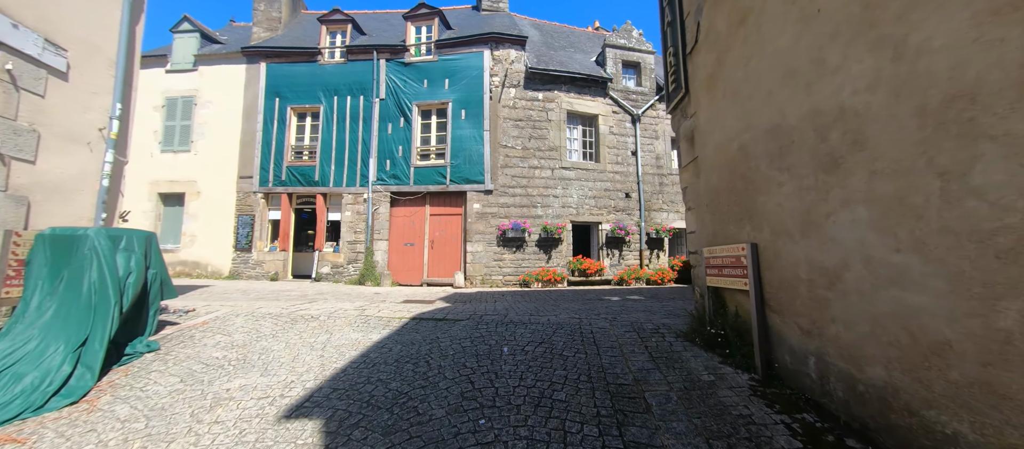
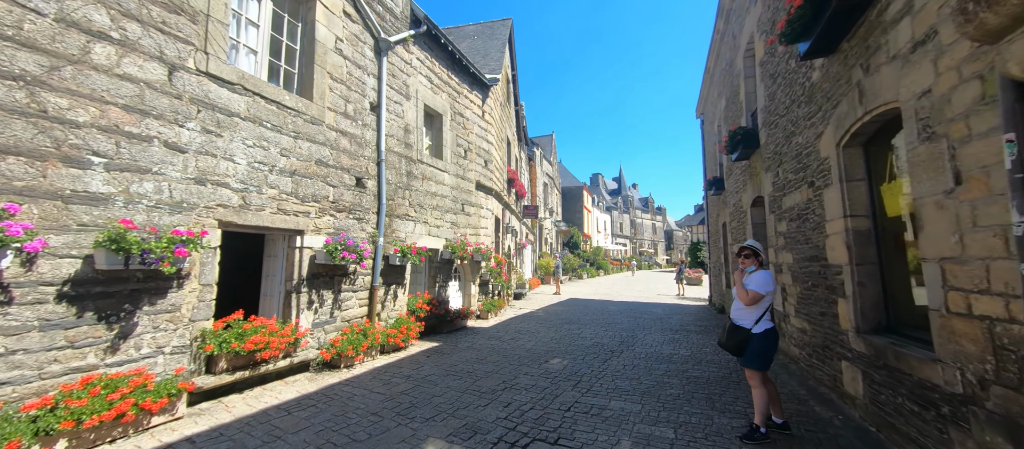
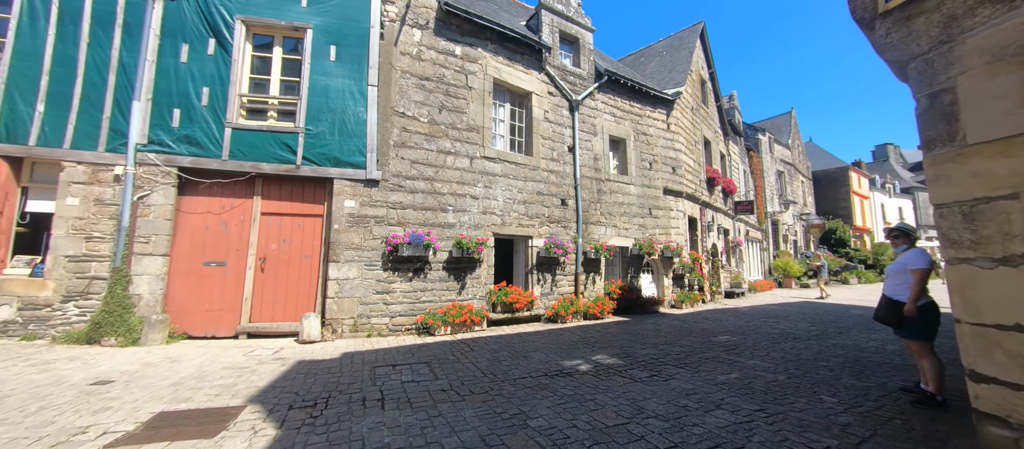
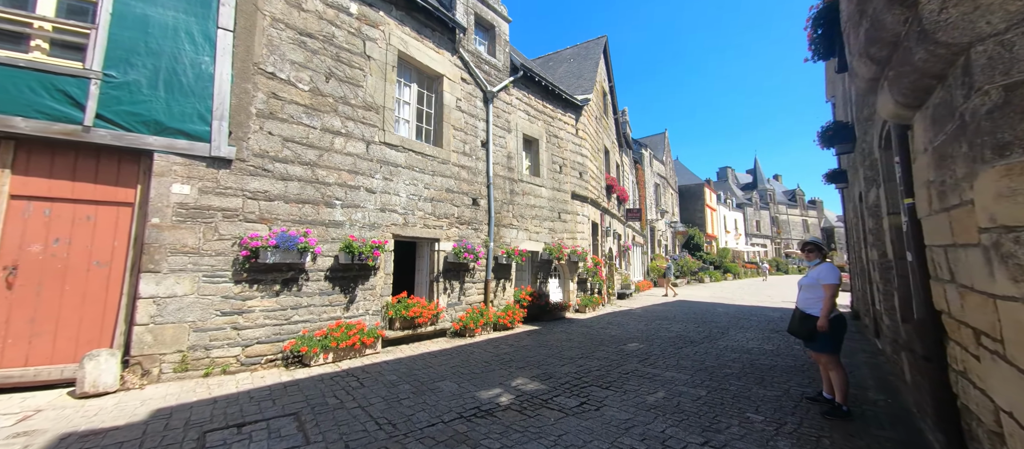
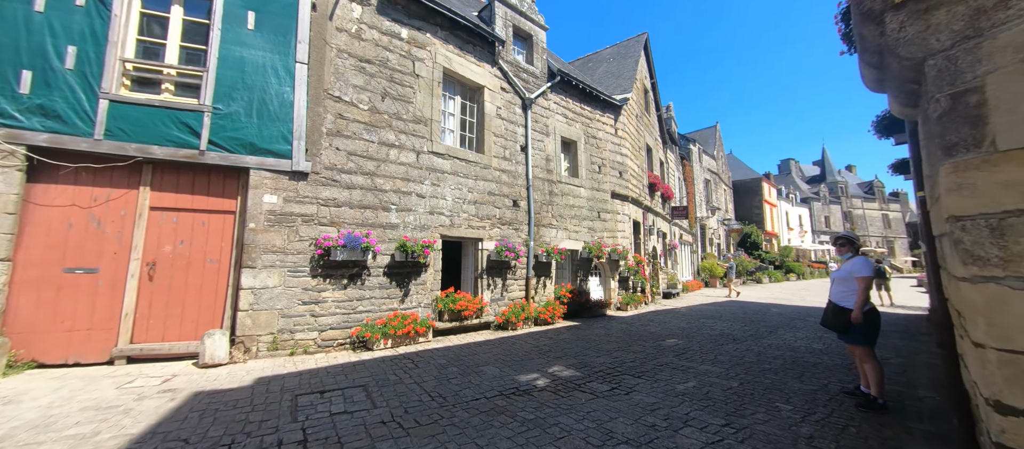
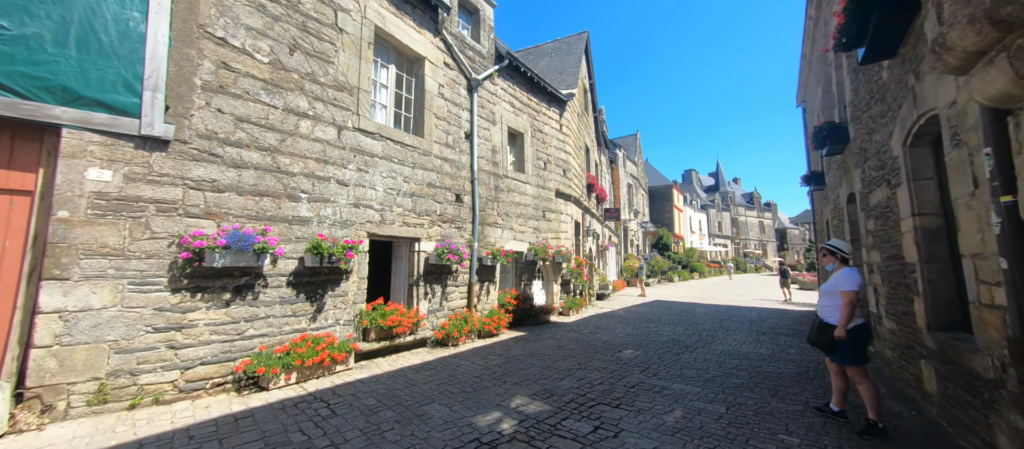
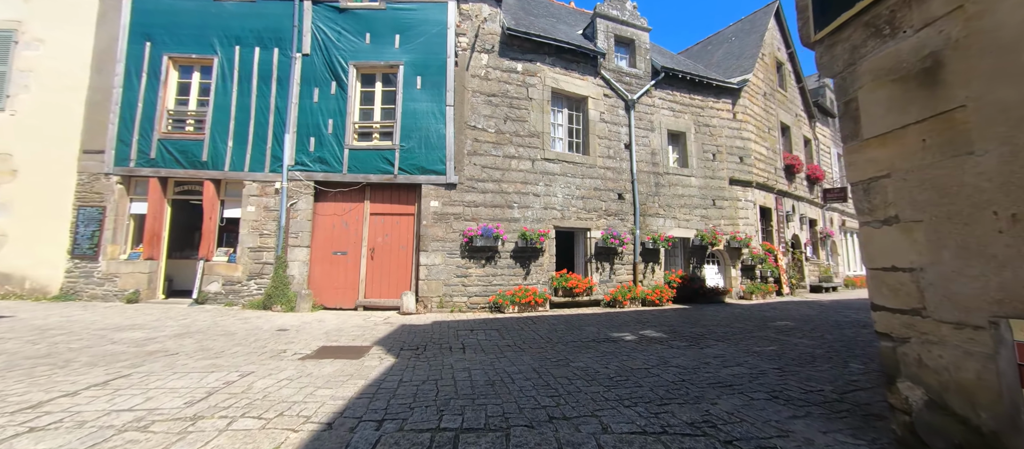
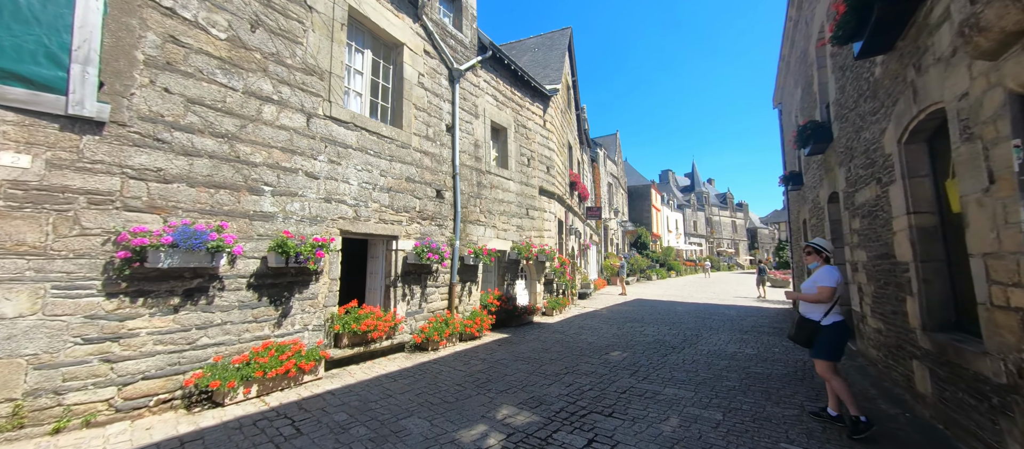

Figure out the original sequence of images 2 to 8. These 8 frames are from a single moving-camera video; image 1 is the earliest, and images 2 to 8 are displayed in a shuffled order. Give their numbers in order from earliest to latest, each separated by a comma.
7, 3, 5, 4, 6, 8, 2
